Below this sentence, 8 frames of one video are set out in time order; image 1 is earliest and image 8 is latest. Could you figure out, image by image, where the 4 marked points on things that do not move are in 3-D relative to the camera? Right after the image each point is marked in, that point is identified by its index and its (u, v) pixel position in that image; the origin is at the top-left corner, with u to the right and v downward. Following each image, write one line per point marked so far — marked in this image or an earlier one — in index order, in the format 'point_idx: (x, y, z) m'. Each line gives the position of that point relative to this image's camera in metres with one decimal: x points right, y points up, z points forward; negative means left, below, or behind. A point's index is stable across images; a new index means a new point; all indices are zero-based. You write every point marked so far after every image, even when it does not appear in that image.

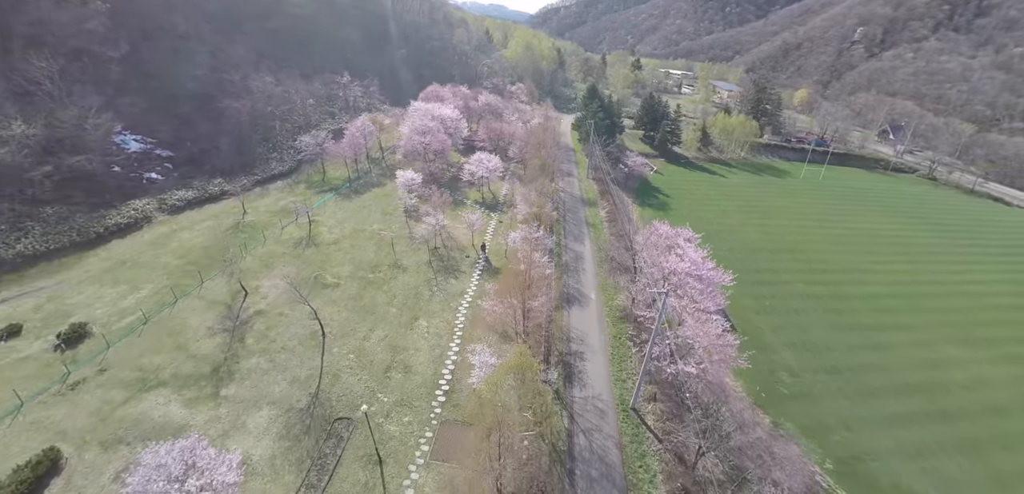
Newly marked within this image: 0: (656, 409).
0: (+7.2, -7.8, +18.5) m
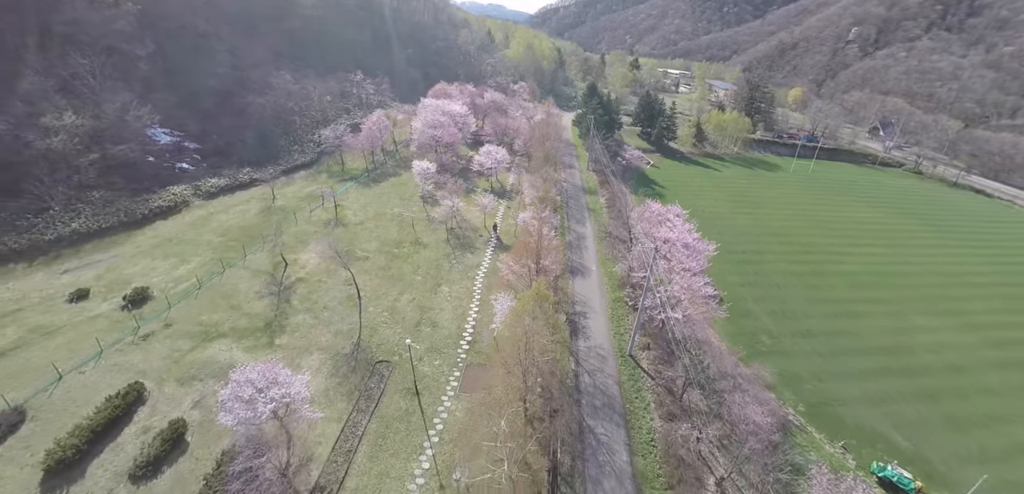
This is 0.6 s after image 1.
0: (+7.9, -6.1, +21.2) m
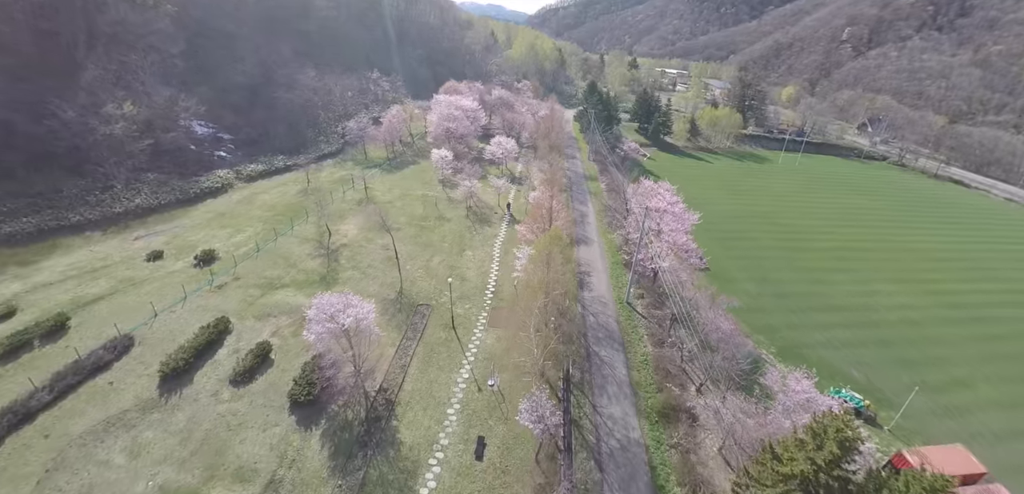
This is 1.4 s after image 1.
0: (+9.0, -3.8, +24.9) m
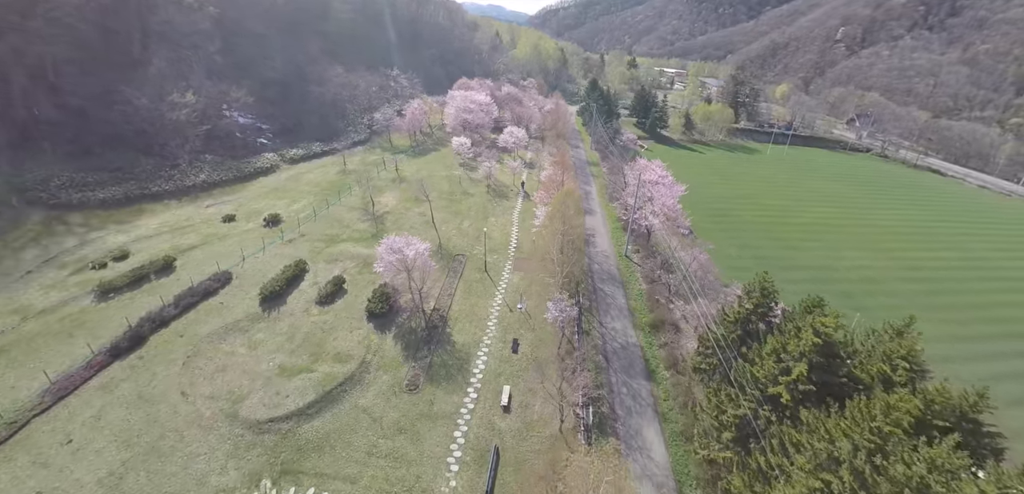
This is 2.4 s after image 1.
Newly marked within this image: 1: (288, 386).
0: (+10.6, -0.7, +29.7) m
1: (-11.0, -6.8, +17.9) m
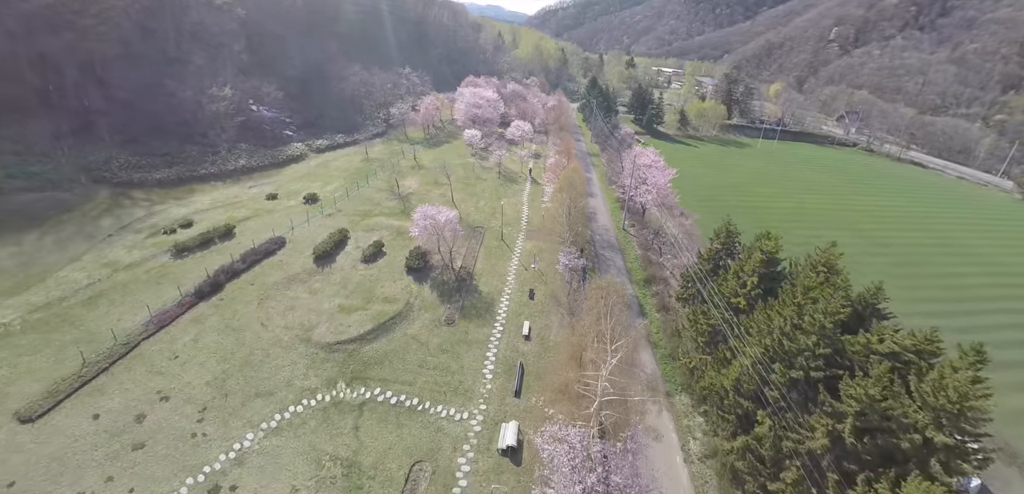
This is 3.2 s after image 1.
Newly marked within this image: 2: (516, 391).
0: (+11.7, +1.8, +33.6) m
1: (-9.8, -4.3, +21.7) m
2: (+0.2, -7.5, +18.9) m
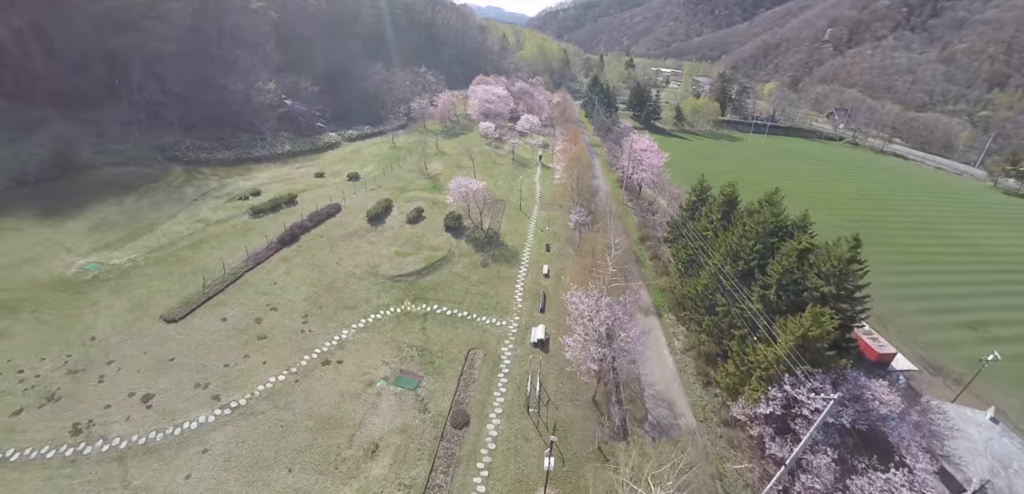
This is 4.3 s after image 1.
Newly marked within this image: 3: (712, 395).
0: (+13.4, +5.1, +38.9) m
1: (-8.1, -1.0, +27.0) m
2: (+2.0, -4.1, +24.1) m
3: (+10.6, -7.9, +19.0) m
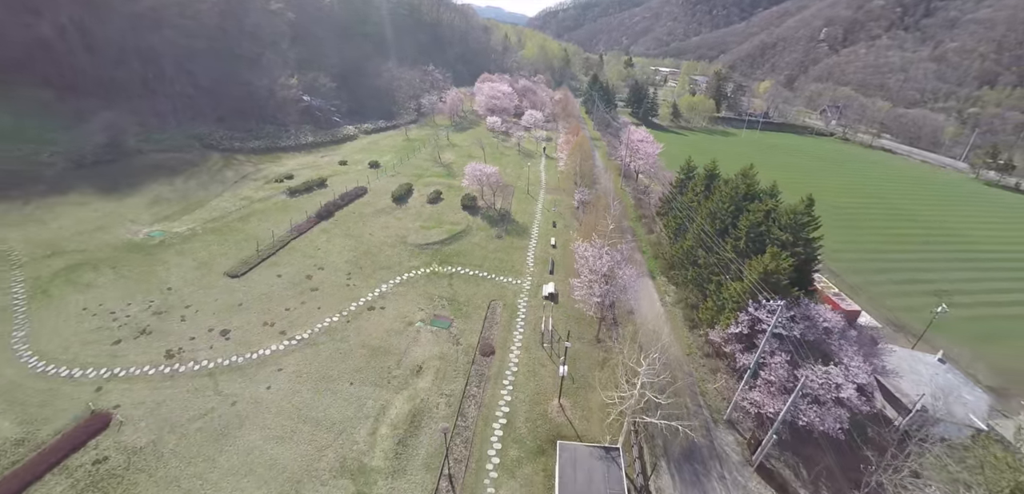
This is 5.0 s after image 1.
0: (+14.4, +7.4, +42.4) m
1: (-7.1, +1.2, +30.5) m
2: (+3.0, -1.8, +27.6) m
3: (+11.6, -5.6, +22.5) m
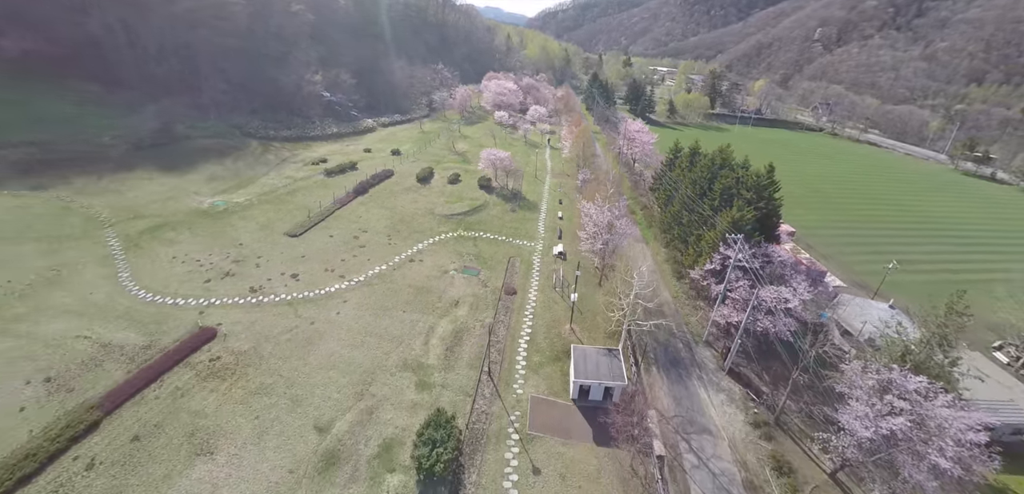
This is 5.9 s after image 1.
0: (+15.7, +10.3, +46.8) m
1: (-5.8, +4.1, +34.9) m
2: (+4.3, +1.0, +32.0) m
3: (+12.9, -2.7, +26.9) m
